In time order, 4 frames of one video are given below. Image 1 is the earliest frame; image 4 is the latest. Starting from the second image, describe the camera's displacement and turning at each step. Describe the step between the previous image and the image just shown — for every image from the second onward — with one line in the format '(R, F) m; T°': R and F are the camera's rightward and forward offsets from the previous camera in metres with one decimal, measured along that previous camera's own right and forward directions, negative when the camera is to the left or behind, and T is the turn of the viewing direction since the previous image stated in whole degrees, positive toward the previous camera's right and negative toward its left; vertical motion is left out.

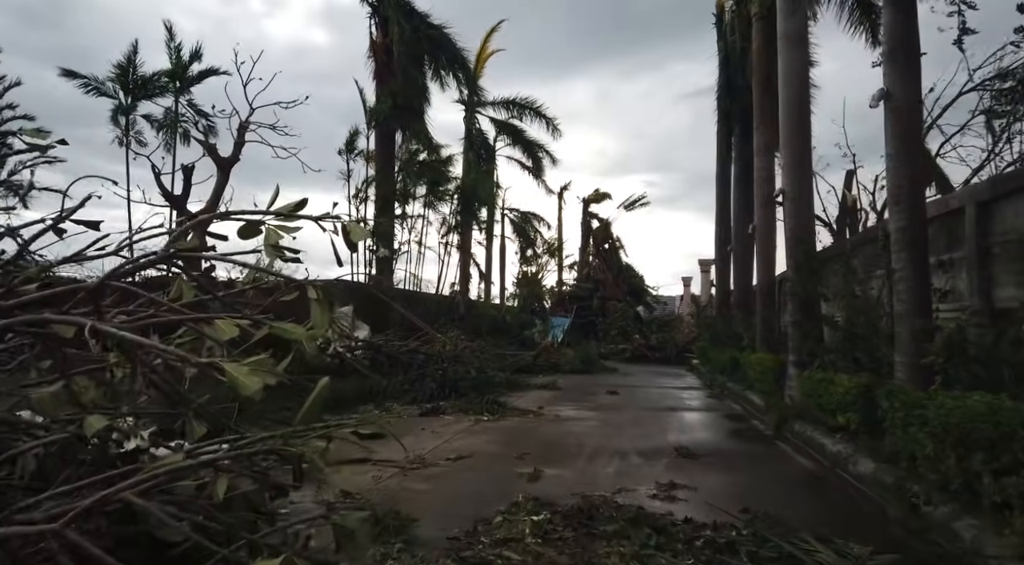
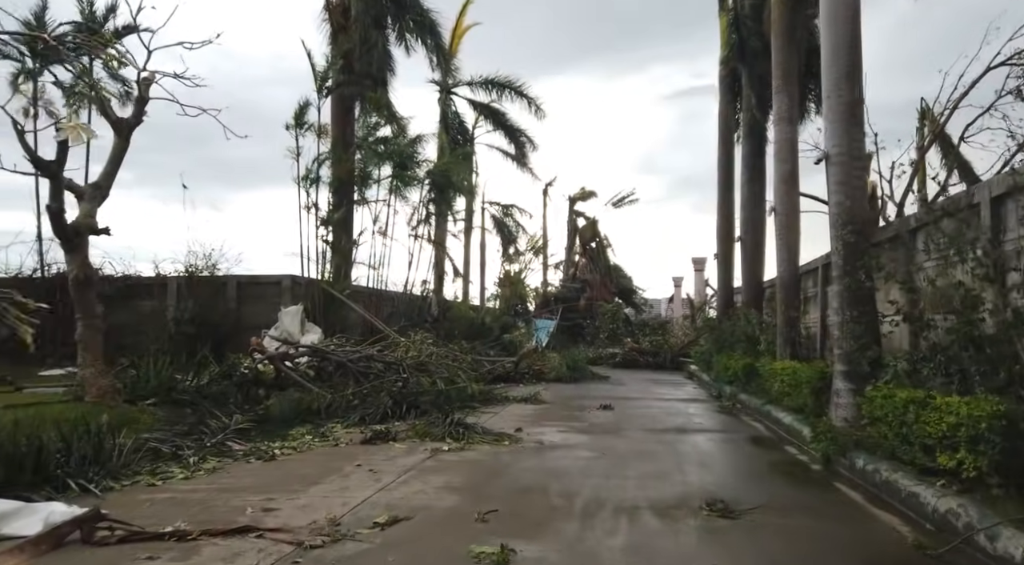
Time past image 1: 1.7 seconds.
(+0.2, +2.3) m; +1°
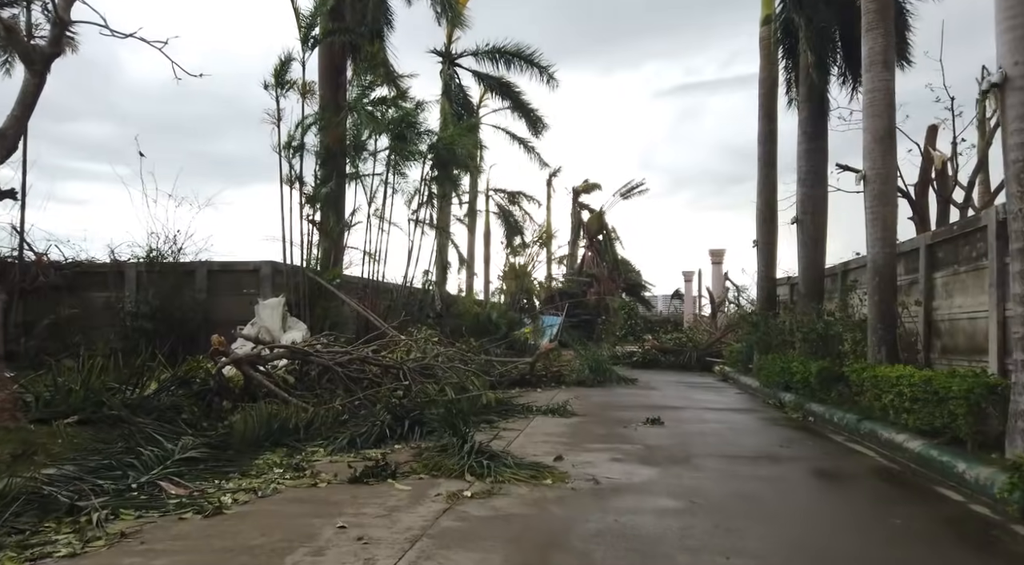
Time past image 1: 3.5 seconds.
(-0.4, +2.3) m; 0°
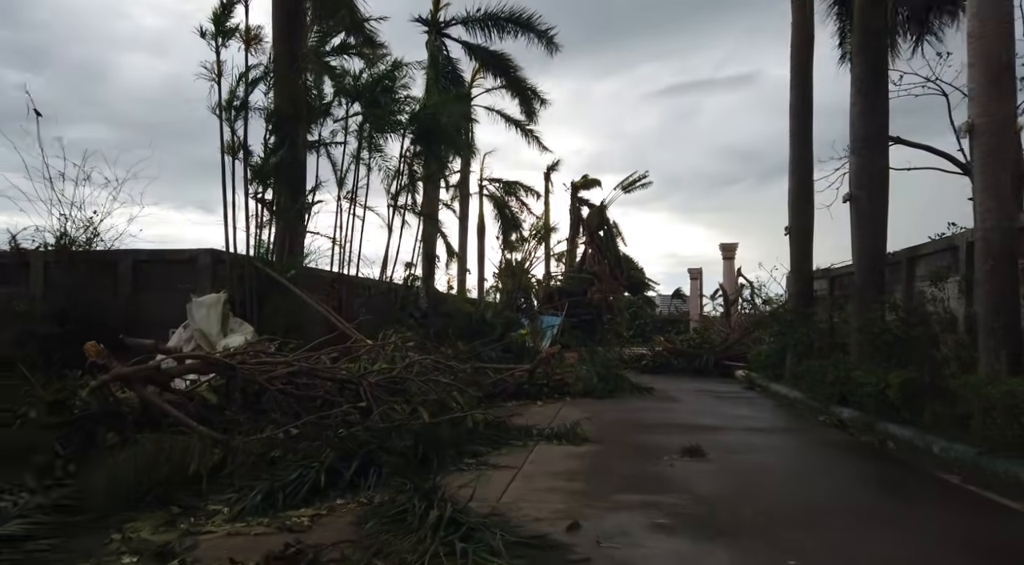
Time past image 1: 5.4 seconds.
(0.0, +2.3) m; 0°
